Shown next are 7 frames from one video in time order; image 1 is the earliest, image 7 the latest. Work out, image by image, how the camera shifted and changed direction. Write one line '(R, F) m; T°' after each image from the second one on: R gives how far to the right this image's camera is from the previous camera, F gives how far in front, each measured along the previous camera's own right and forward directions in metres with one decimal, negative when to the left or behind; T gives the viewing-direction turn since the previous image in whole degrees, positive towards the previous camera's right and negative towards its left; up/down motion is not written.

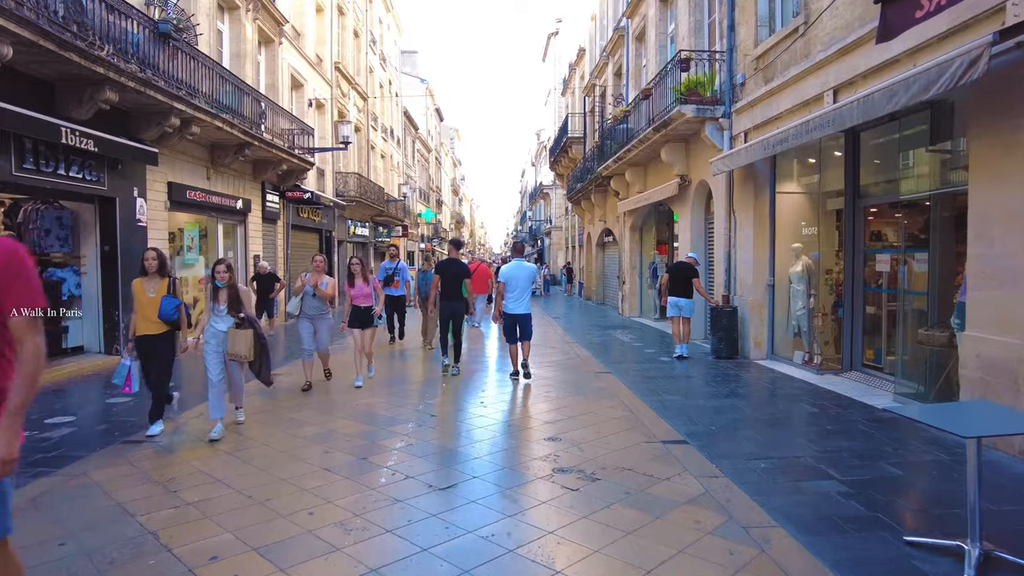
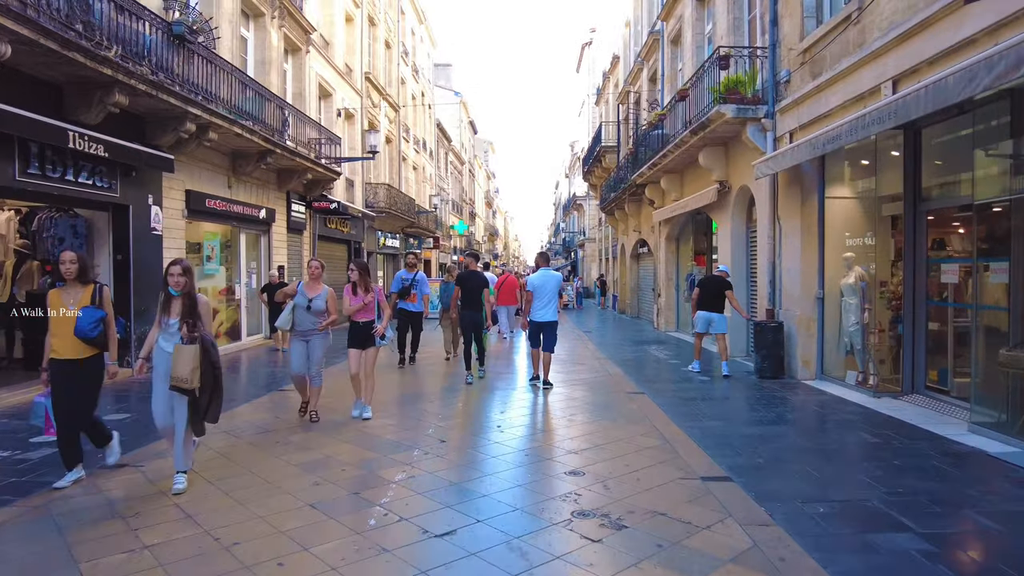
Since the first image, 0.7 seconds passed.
(+0.1, +0.6) m; -3°
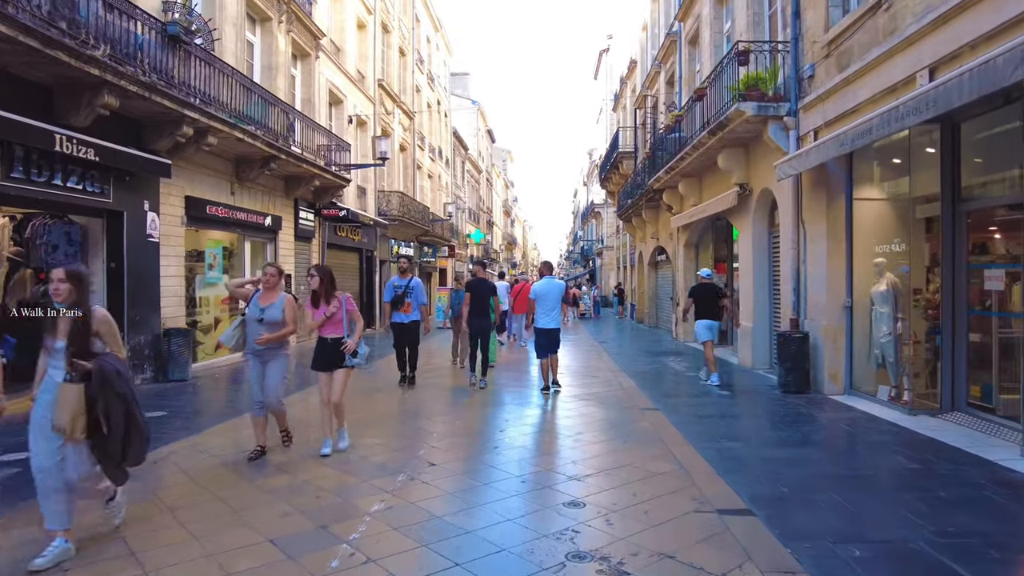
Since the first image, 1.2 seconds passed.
(+0.2, +0.5) m; -2°
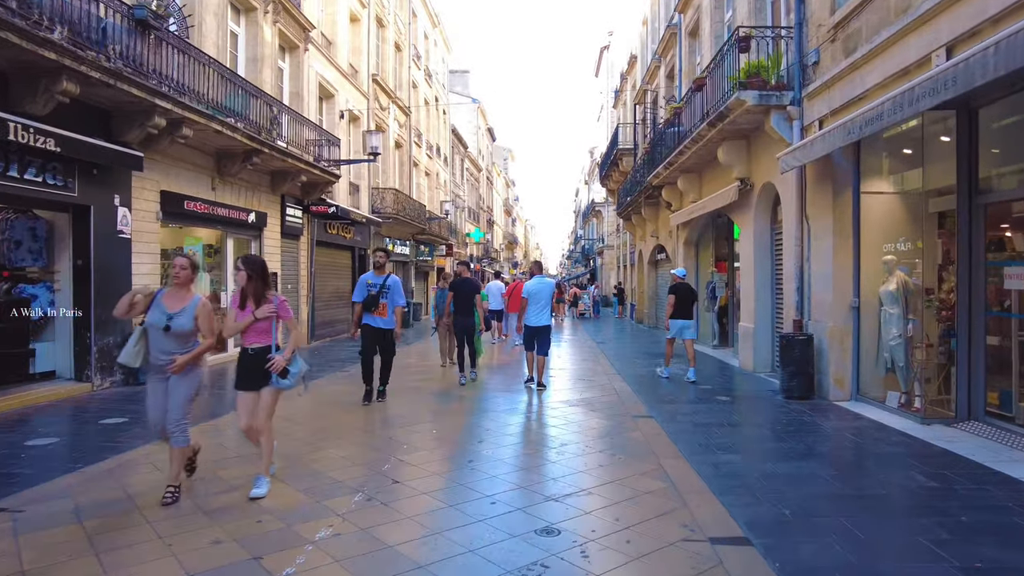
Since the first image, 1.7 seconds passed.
(+0.2, +0.5) m; 0°
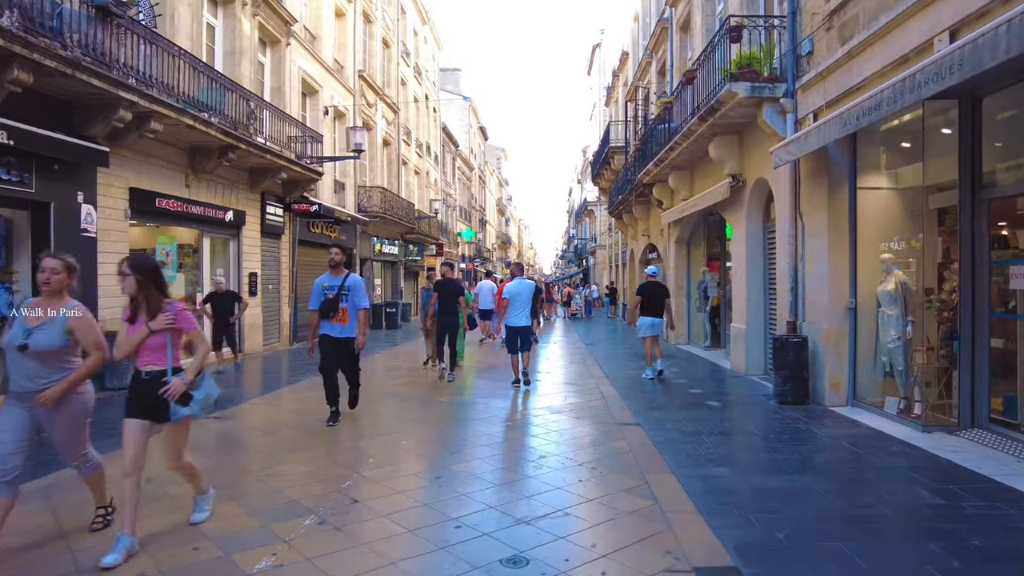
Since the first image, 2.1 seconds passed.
(+0.2, +0.4) m; 0°
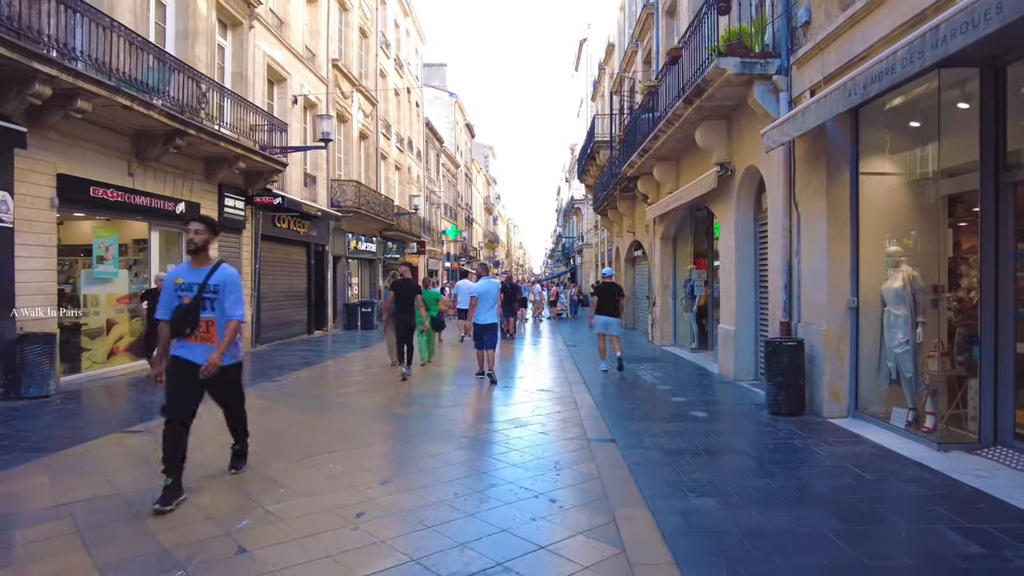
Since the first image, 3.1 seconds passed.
(+0.3, +0.8) m; +1°
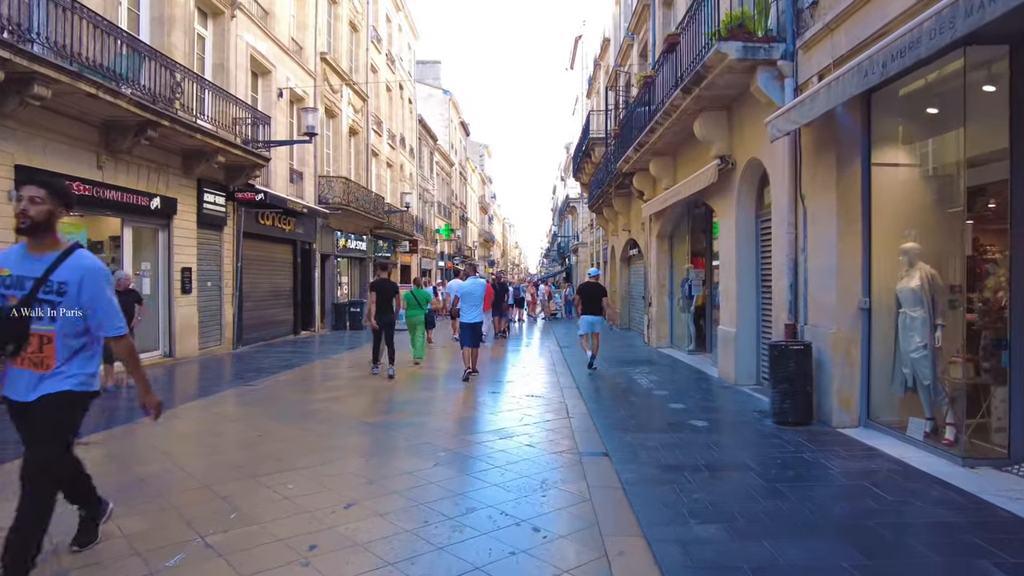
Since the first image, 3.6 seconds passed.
(+0.1, +0.5) m; 0°
